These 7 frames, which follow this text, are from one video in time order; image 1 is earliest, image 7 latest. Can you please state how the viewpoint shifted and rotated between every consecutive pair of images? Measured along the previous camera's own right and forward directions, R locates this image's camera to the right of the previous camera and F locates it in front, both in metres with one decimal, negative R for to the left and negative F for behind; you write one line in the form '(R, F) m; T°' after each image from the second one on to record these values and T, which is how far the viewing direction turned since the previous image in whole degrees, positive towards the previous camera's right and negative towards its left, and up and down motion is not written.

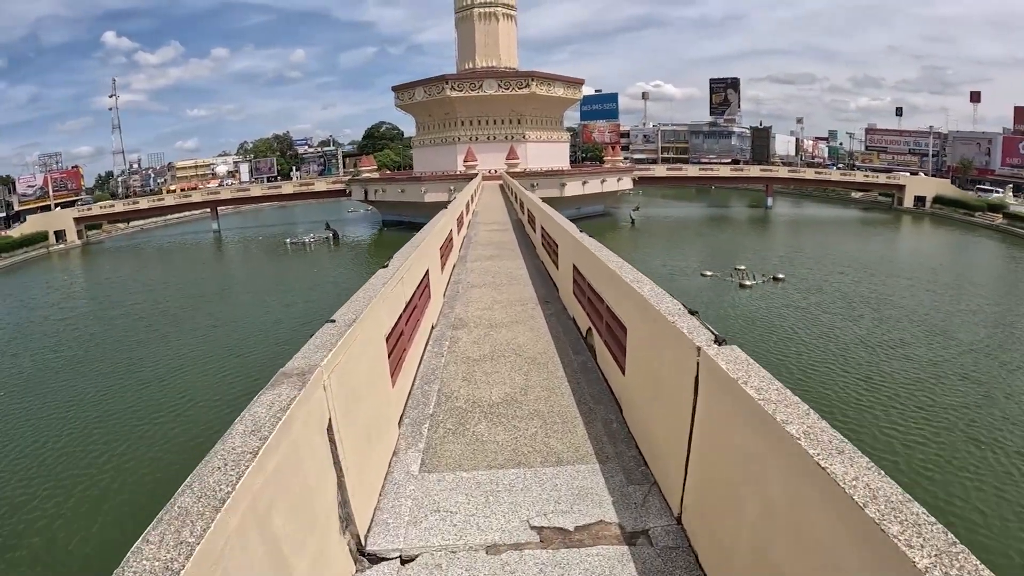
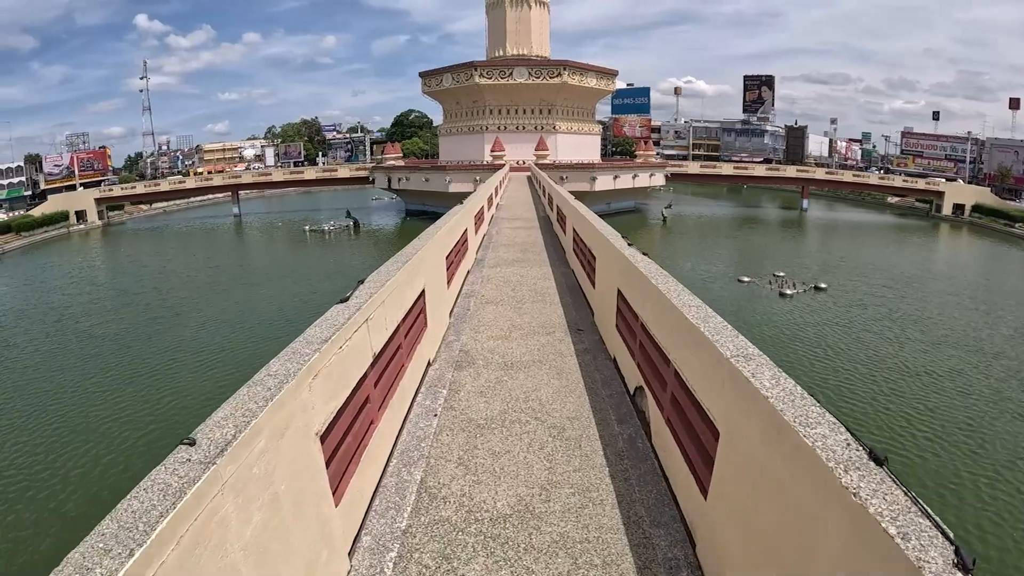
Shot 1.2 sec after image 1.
(0.0, +0.9) m; -2°
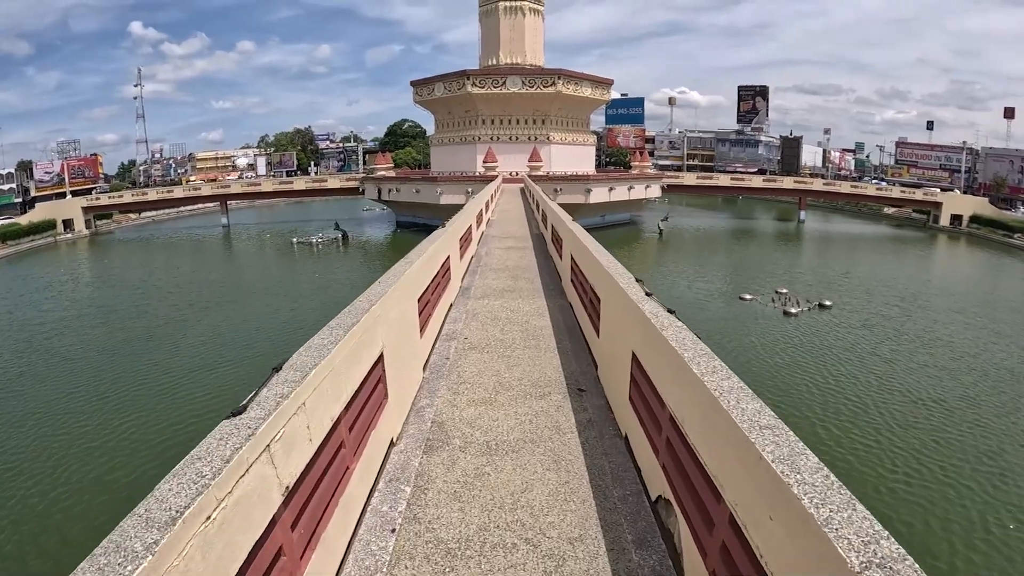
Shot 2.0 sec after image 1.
(0.0, +0.6) m; +1°
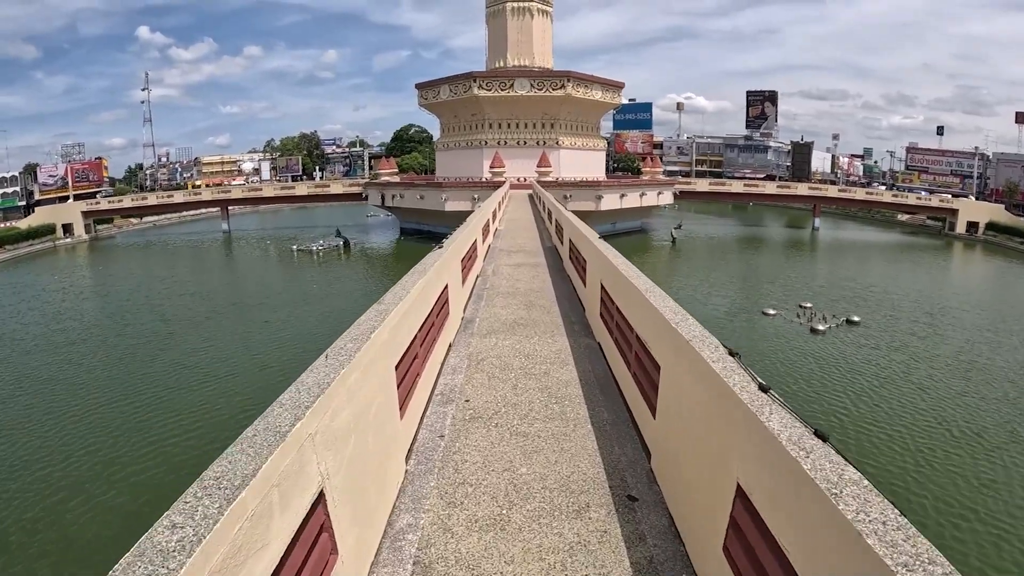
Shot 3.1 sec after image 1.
(-0.1, +0.8) m; -1°
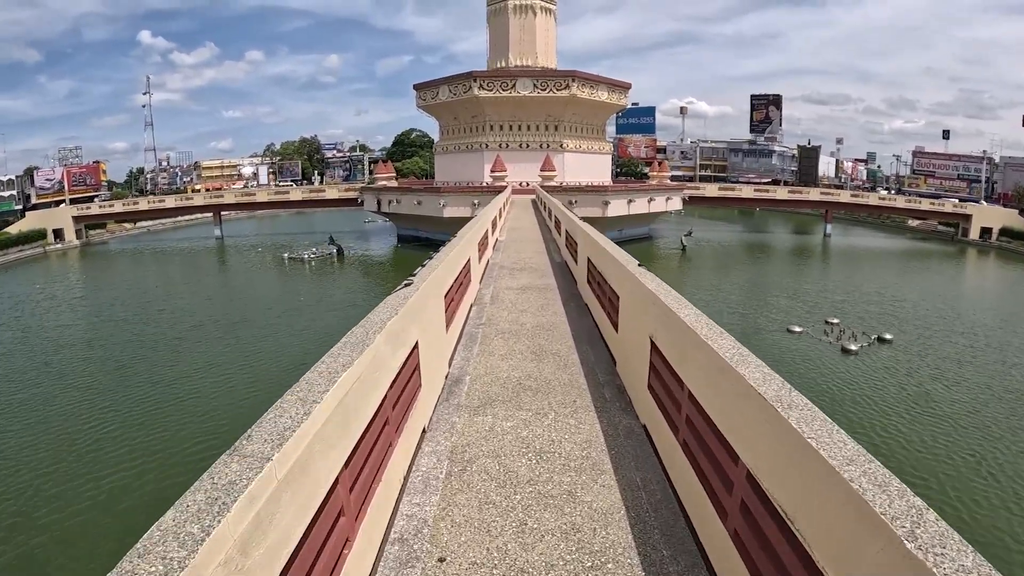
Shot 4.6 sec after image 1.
(0.0, +1.1) m; 0°
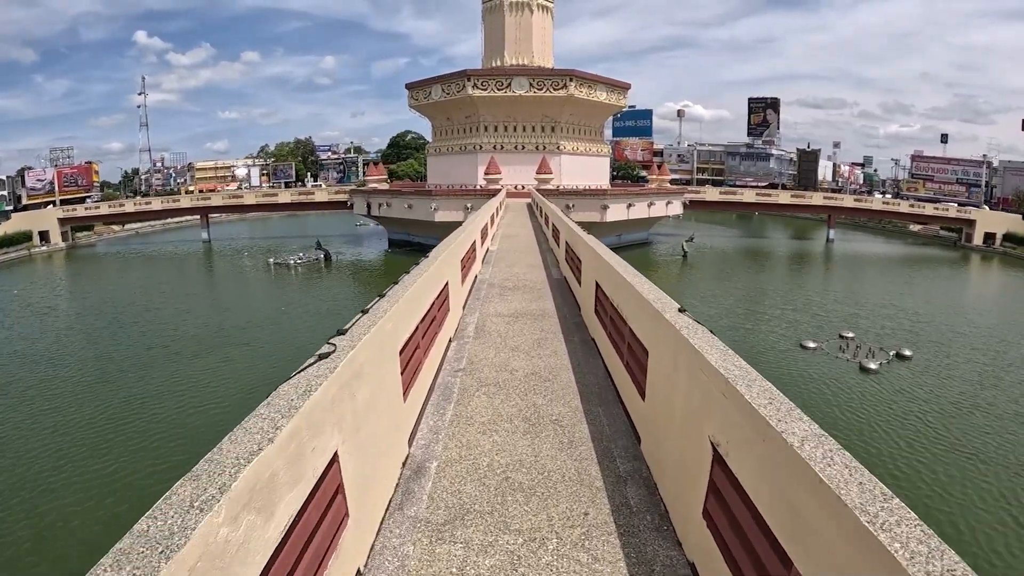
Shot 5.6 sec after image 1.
(0.0, +0.8) m; 0°
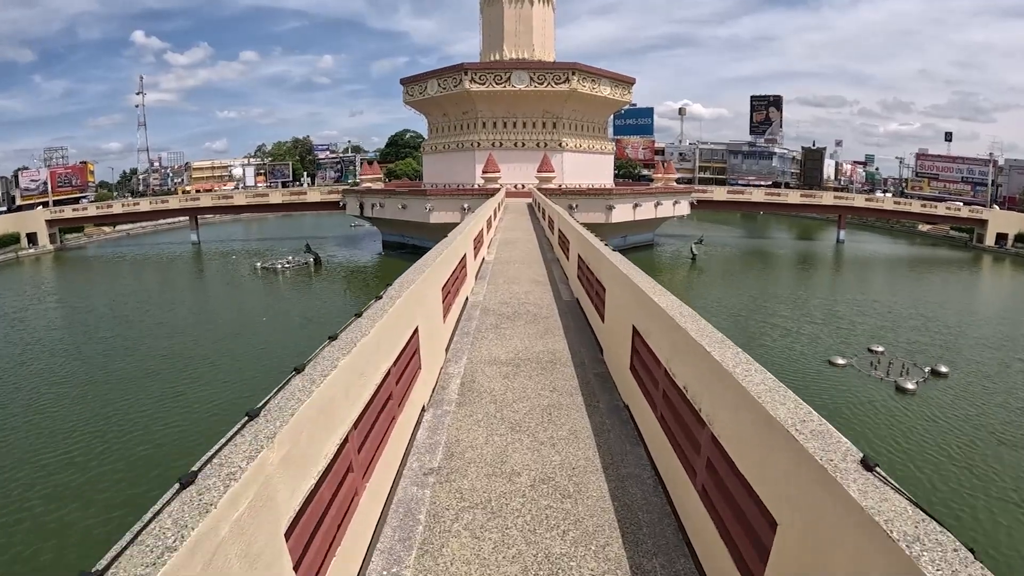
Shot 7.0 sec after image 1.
(0.0, +1.0) m; 0°
